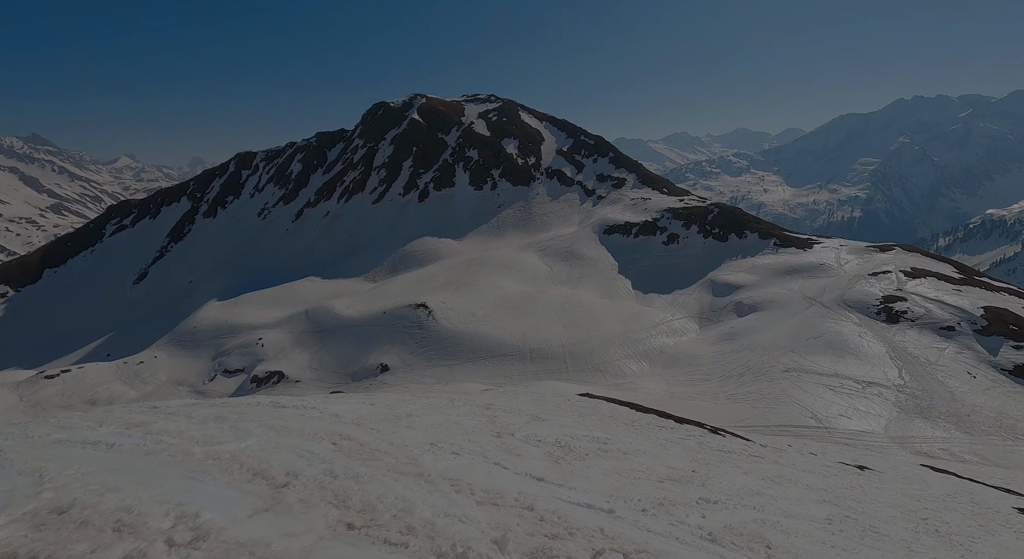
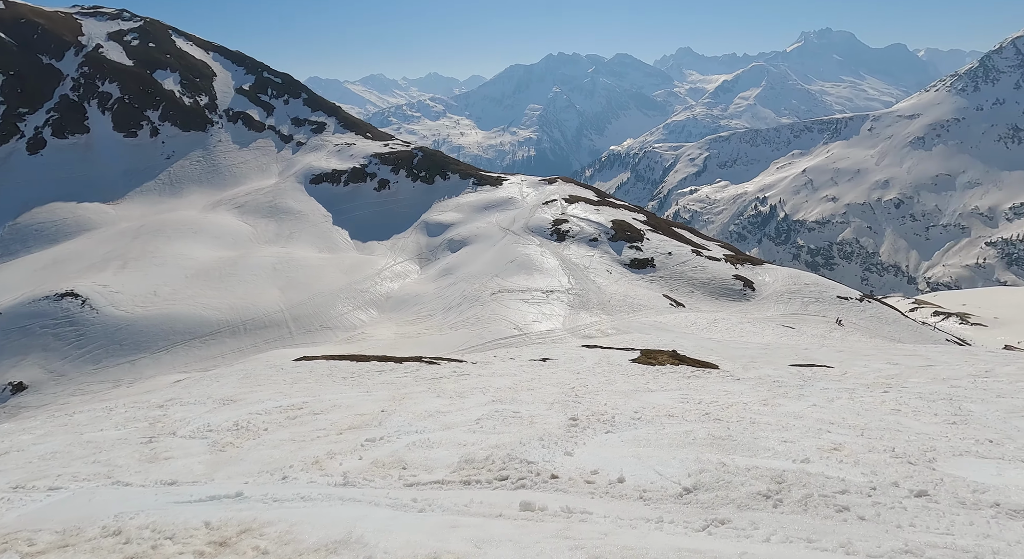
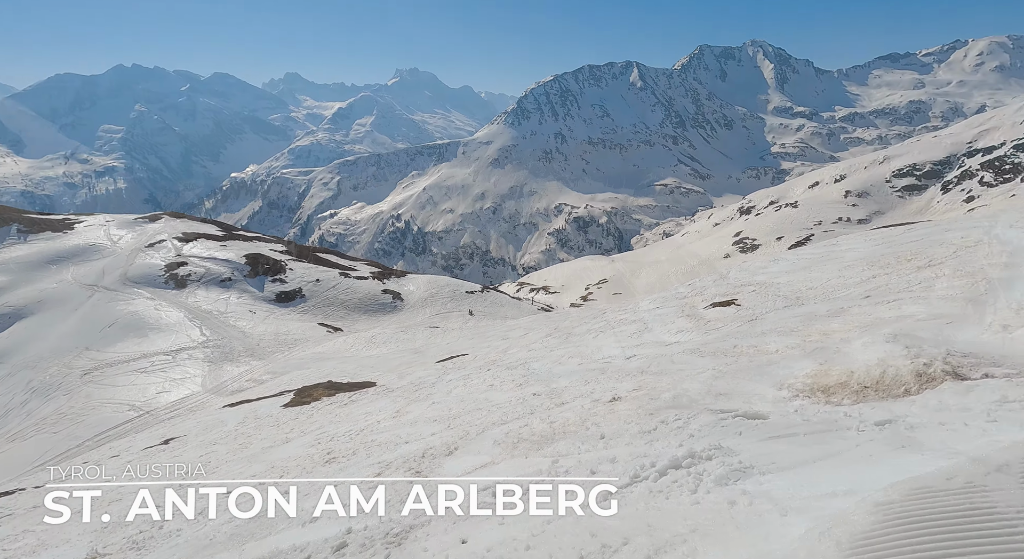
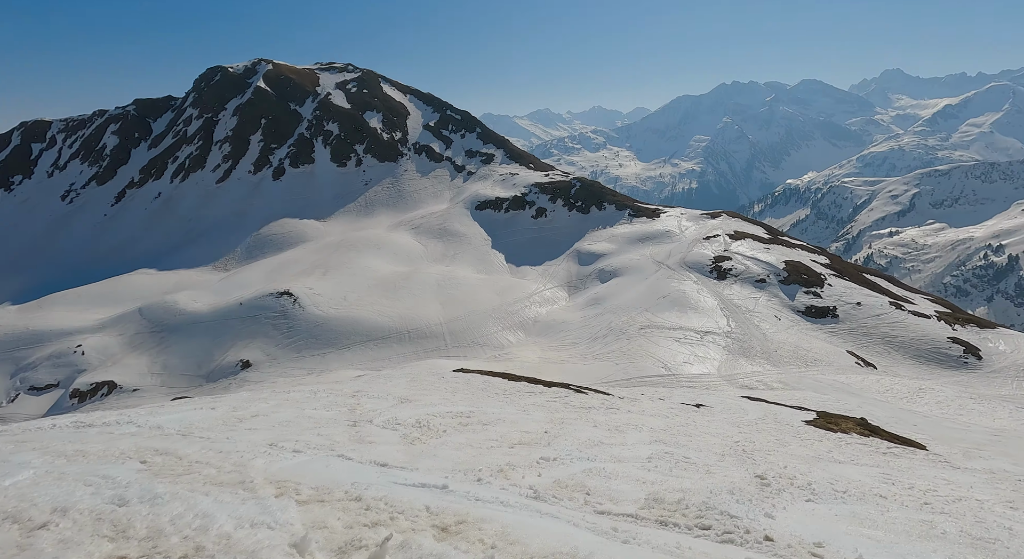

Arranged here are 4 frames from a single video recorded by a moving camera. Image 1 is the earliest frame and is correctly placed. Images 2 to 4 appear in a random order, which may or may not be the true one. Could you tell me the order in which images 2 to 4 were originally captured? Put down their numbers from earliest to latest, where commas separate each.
4, 2, 3
